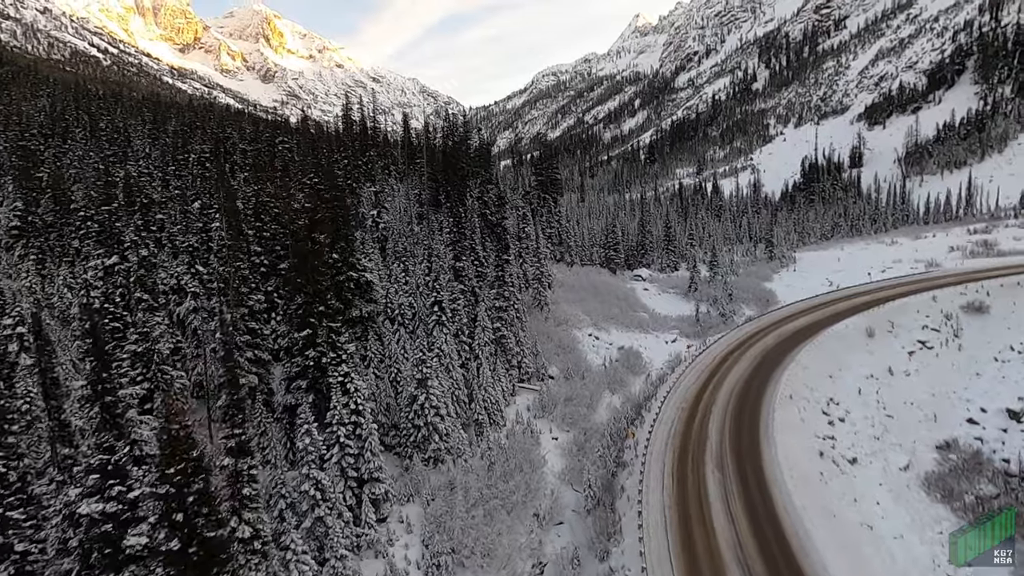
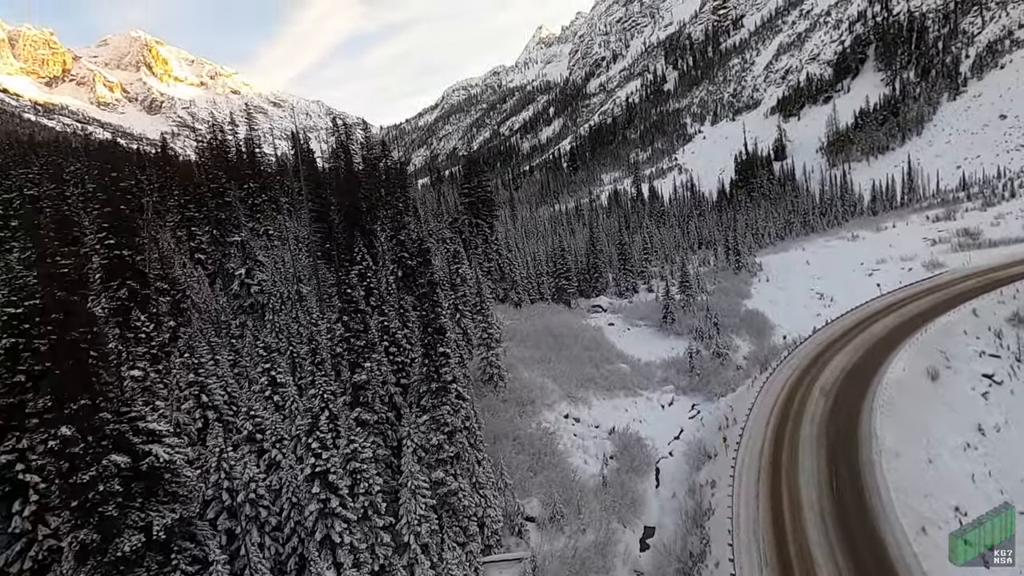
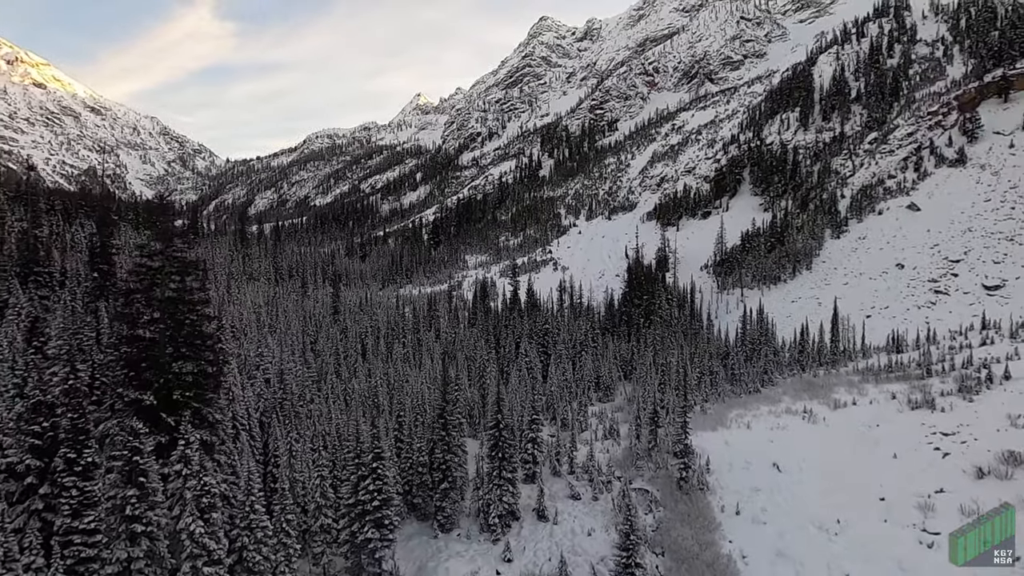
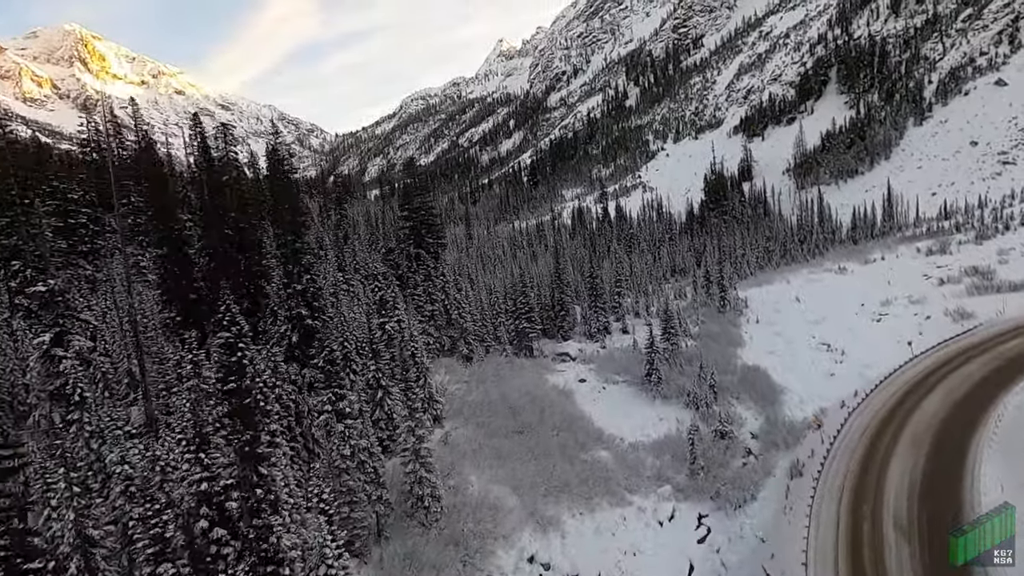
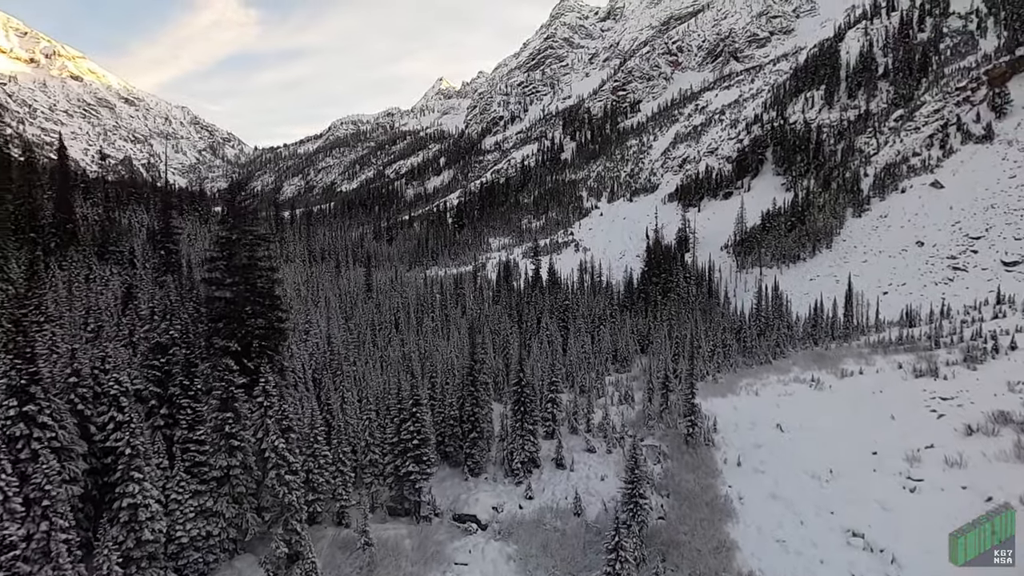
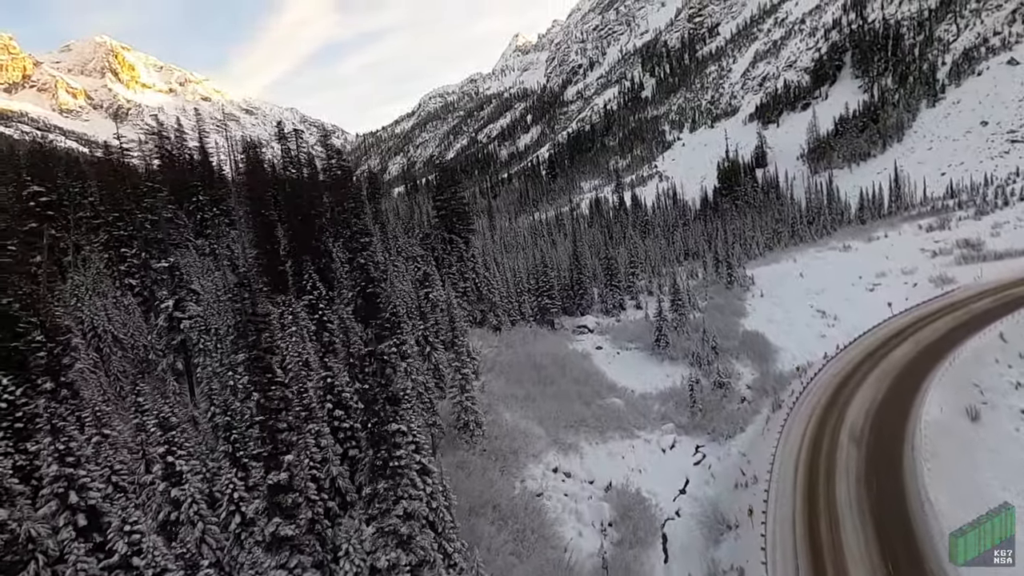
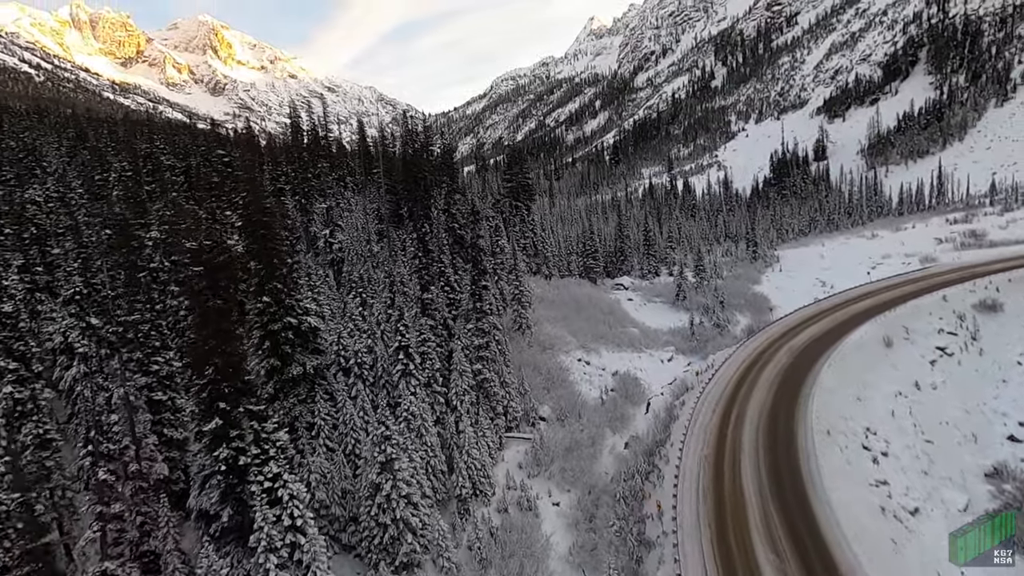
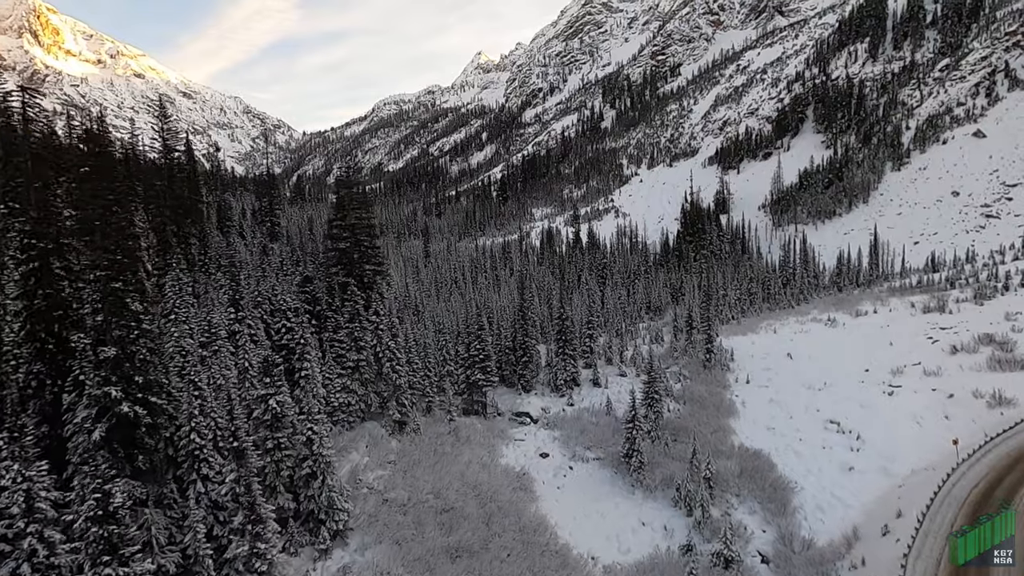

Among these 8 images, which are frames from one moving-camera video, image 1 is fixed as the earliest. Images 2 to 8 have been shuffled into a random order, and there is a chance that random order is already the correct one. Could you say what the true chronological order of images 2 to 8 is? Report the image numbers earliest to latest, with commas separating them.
7, 2, 6, 4, 8, 5, 3
